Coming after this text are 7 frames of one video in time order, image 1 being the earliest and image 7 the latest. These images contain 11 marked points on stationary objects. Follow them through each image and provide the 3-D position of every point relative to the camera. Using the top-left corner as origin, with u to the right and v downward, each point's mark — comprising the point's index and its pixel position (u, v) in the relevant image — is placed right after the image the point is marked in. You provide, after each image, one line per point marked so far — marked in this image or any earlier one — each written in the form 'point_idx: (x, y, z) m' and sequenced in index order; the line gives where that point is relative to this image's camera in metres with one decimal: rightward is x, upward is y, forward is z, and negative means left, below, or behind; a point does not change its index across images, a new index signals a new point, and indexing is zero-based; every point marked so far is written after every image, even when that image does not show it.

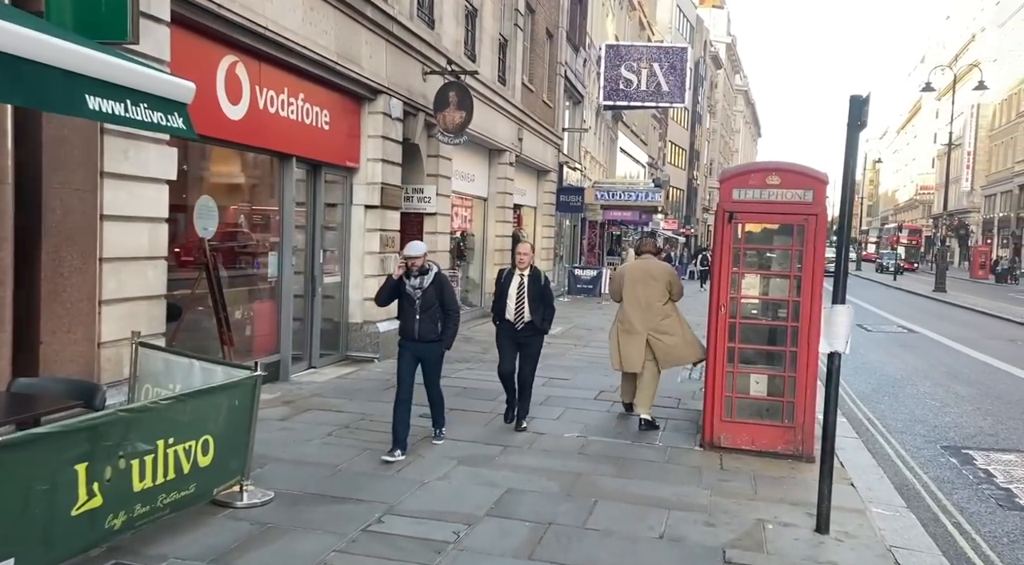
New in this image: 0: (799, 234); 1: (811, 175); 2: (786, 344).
0: (+2.3, +0.4, +7.7) m
1: (+2.4, +0.9, +7.6) m
2: (+2.2, -0.5, +7.8) m
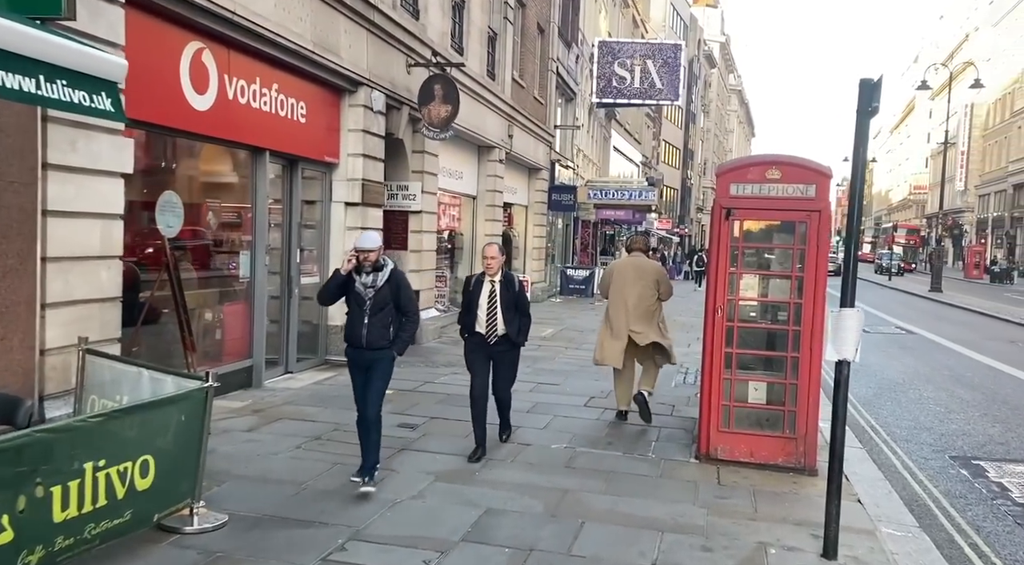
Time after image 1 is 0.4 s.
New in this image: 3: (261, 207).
0: (+2.2, +0.4, +7.2) m
1: (+2.2, +0.9, +7.1) m
2: (+2.1, -0.5, +7.3) m
3: (-2.6, +0.8, +9.9) m
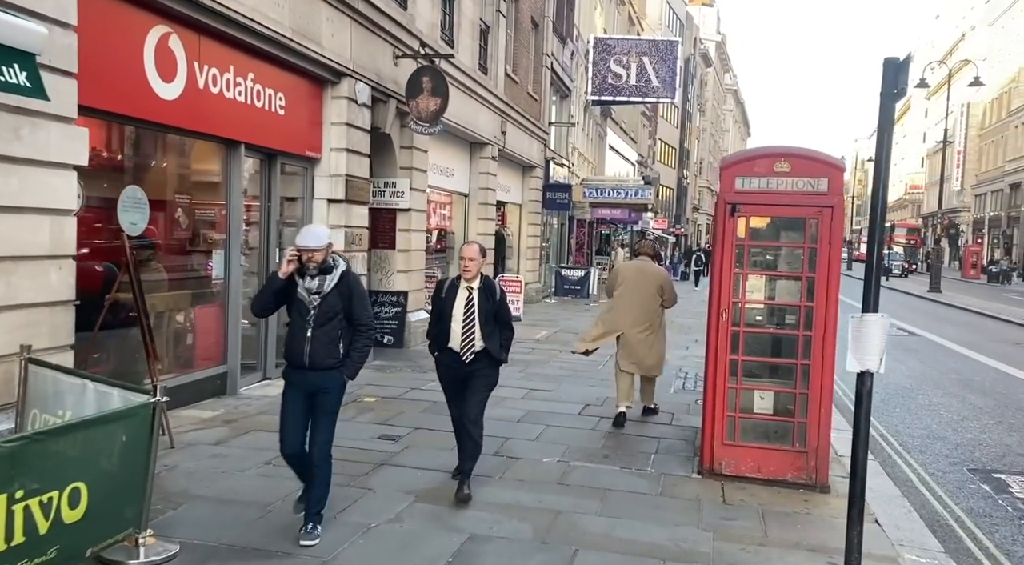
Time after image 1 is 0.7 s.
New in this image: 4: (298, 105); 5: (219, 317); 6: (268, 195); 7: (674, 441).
0: (+2.1, +0.4, +6.7) m
1: (+2.2, +0.8, +6.6) m
2: (+2.0, -0.5, +6.8) m
3: (-2.7, +0.8, +9.4) m
4: (-2.4, +2.0, +10.6) m
5: (-2.9, -0.3, +9.4) m
6: (-2.7, +1.0, +10.4) m
7: (+1.4, -1.3, +8.0) m
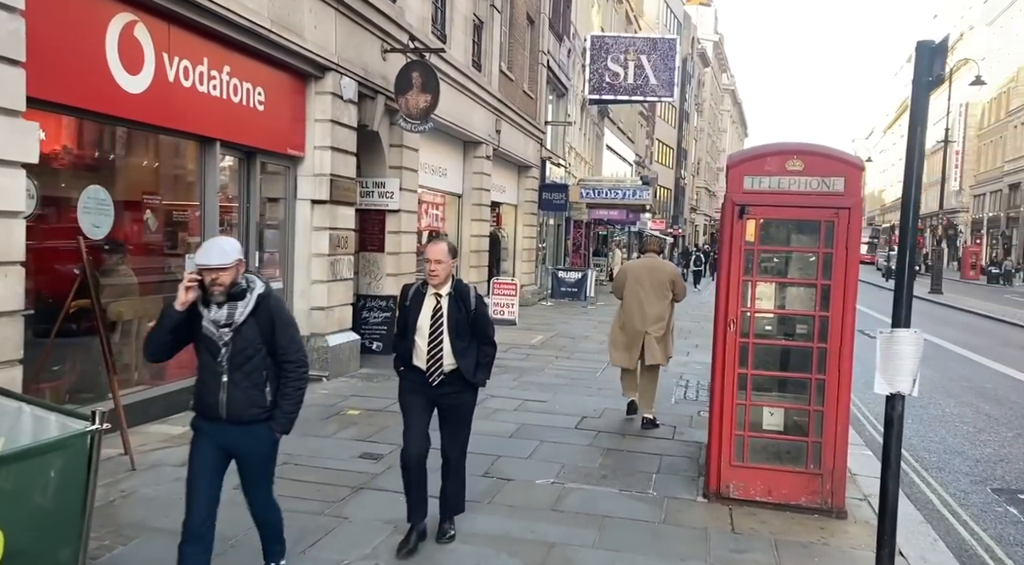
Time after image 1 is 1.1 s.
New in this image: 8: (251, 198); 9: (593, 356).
0: (+2.0, +0.3, +6.2) m
1: (+2.1, +0.8, +6.0) m
2: (+2.0, -0.6, +6.2) m
3: (-2.8, +0.7, +8.8) m
4: (-2.5, +1.9, +10.1) m
5: (-3.0, -0.4, +8.8) m
6: (-2.8, +0.9, +9.9) m
7: (+1.3, -1.4, +7.5) m
8: (-2.7, +0.9, +10.0) m
9: (+1.2, -1.1, +13.8) m
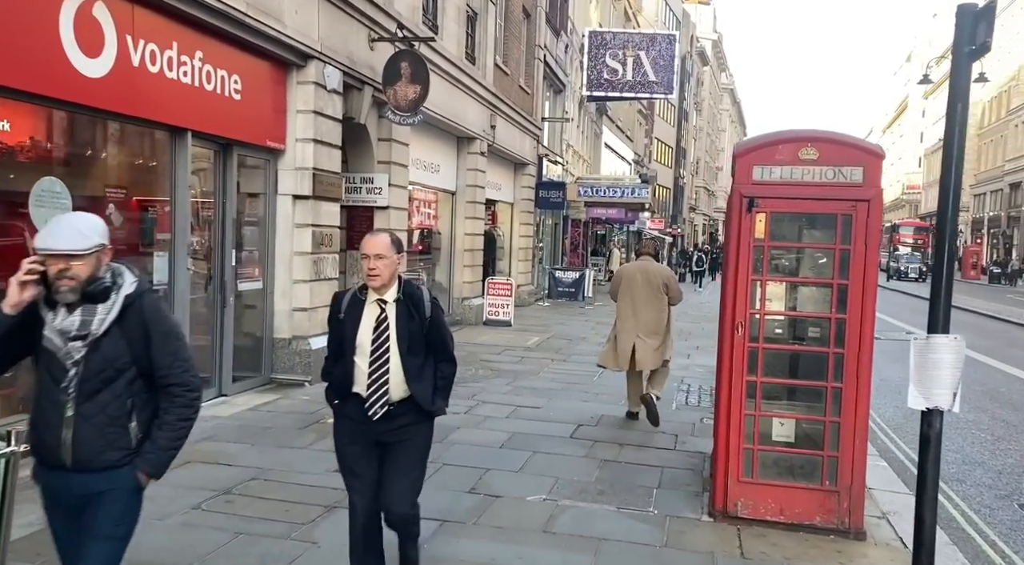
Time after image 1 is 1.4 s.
0: (+2.0, +0.3, +5.6) m
1: (+2.0, +0.8, +5.5) m
2: (+1.9, -0.6, +5.7) m
3: (-2.9, +0.7, +8.3) m
4: (-2.6, +1.9, +9.5) m
5: (-3.0, -0.4, +8.3) m
6: (-2.8, +0.9, +9.3) m
7: (+1.2, -1.4, +7.0) m
8: (-2.8, +0.9, +9.4) m
9: (+1.1, -1.1, +13.3) m
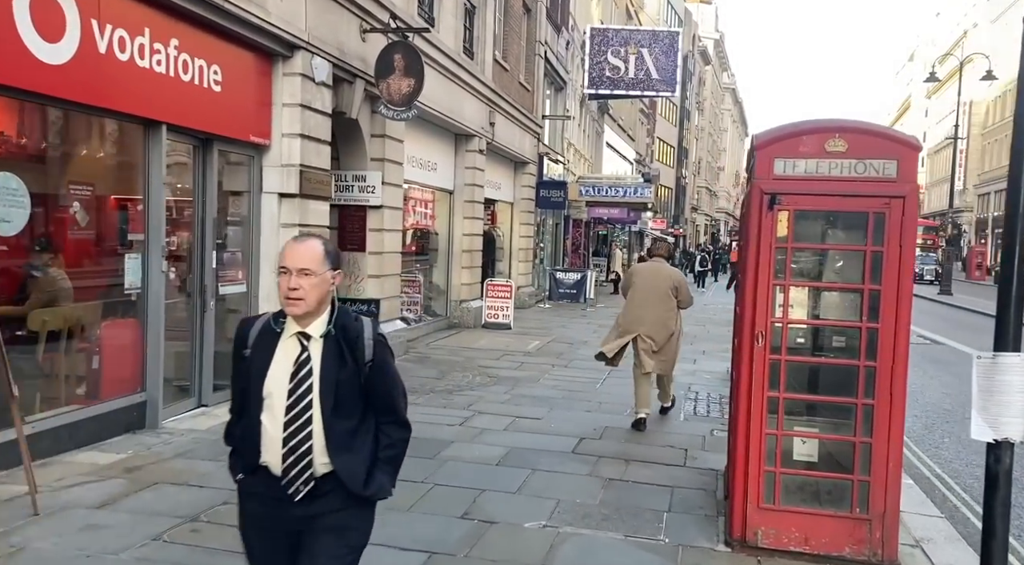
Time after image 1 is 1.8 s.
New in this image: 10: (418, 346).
0: (+1.9, +0.3, +5.1) m
1: (+2.0, +0.8, +5.0) m
2: (+1.9, -0.6, +5.2) m
3: (-2.9, +0.7, +7.7) m
4: (-2.6, +1.9, +9.0) m
5: (-3.1, -0.4, +7.7) m
6: (-2.9, +0.9, +8.8) m
7: (+1.2, -1.4, +6.4) m
8: (-2.8, +0.9, +8.9) m
9: (+1.1, -1.1, +12.7) m
10: (-1.3, -0.9, +13.6) m
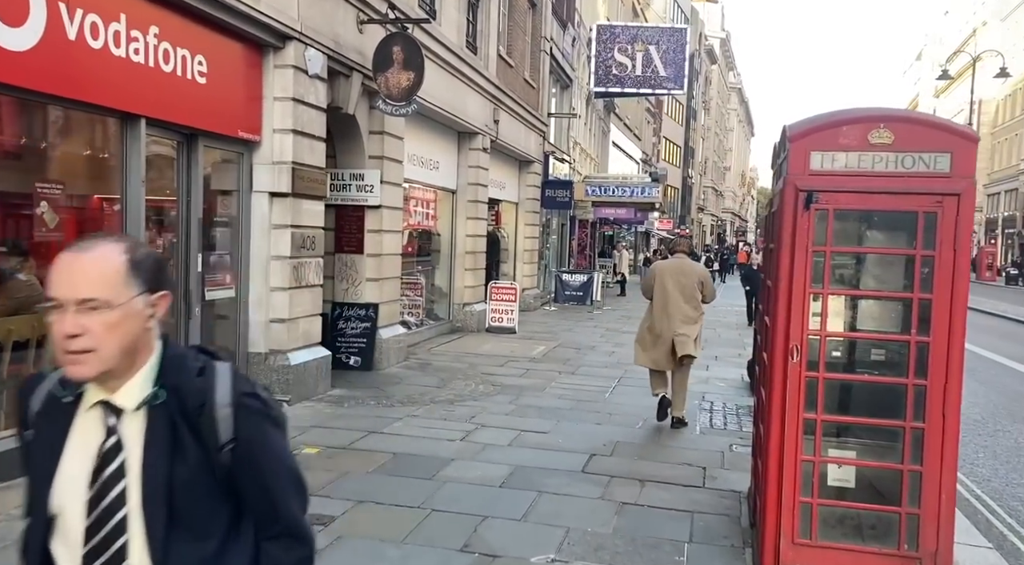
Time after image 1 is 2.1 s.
0: (+2.0, +0.3, +4.5) m
1: (+2.0, +0.7, +4.4) m
2: (+1.9, -0.6, +4.6) m
3: (-2.9, +0.6, +7.2) m
4: (-2.6, +1.8, +8.4) m
5: (-3.0, -0.5, +7.2) m
6: (-2.8, +0.8, +8.3) m
7: (+1.2, -1.4, +5.9) m
8: (-2.8, +0.8, +8.3) m
9: (+1.1, -1.1, +12.2) m
10: (-1.3, -1.0, +13.1) m
